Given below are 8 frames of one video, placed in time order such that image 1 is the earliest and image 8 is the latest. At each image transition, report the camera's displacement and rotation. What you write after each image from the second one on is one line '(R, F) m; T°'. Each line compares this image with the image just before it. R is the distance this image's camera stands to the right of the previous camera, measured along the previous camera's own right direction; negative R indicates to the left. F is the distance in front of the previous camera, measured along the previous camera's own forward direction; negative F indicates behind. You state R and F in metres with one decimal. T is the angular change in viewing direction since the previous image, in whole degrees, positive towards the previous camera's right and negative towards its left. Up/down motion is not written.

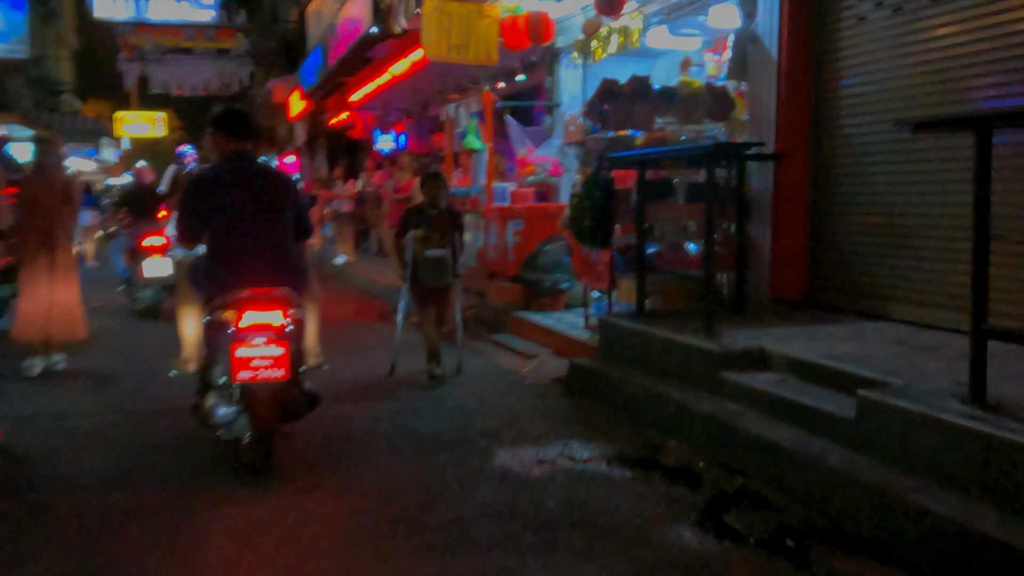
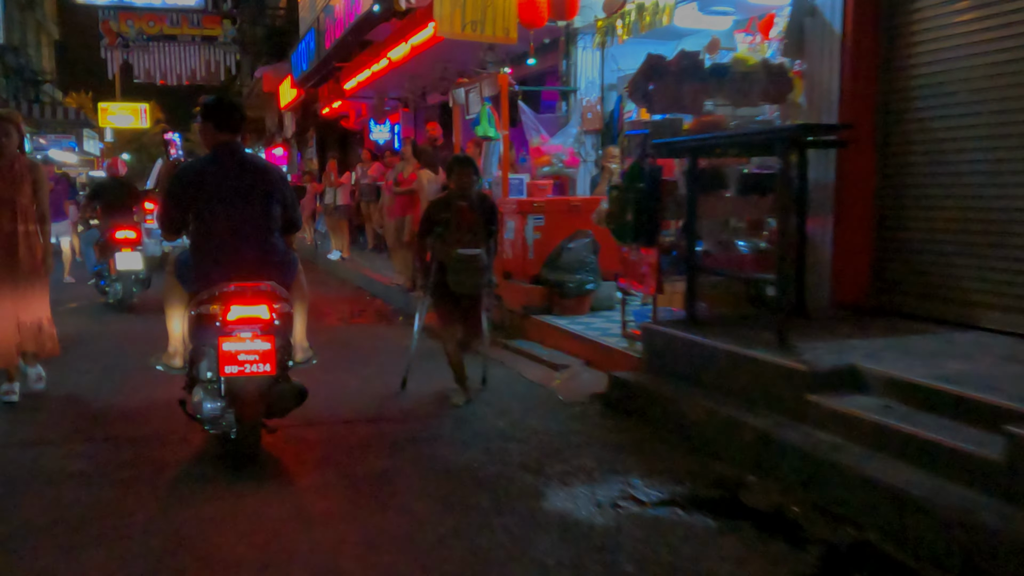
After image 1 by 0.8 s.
(-0.3, +0.8) m; +1°
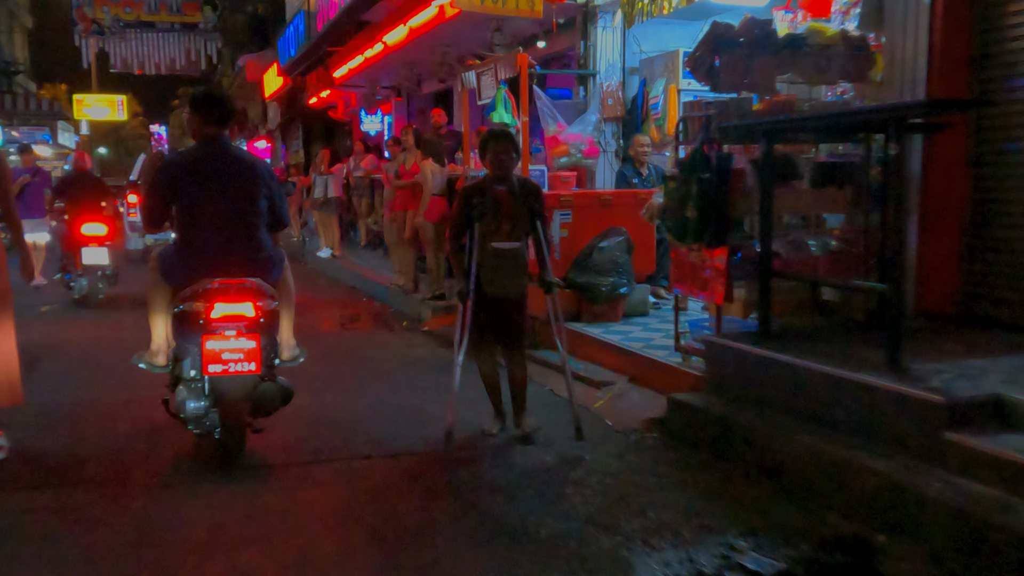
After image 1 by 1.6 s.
(-0.3, +0.9) m; +1°
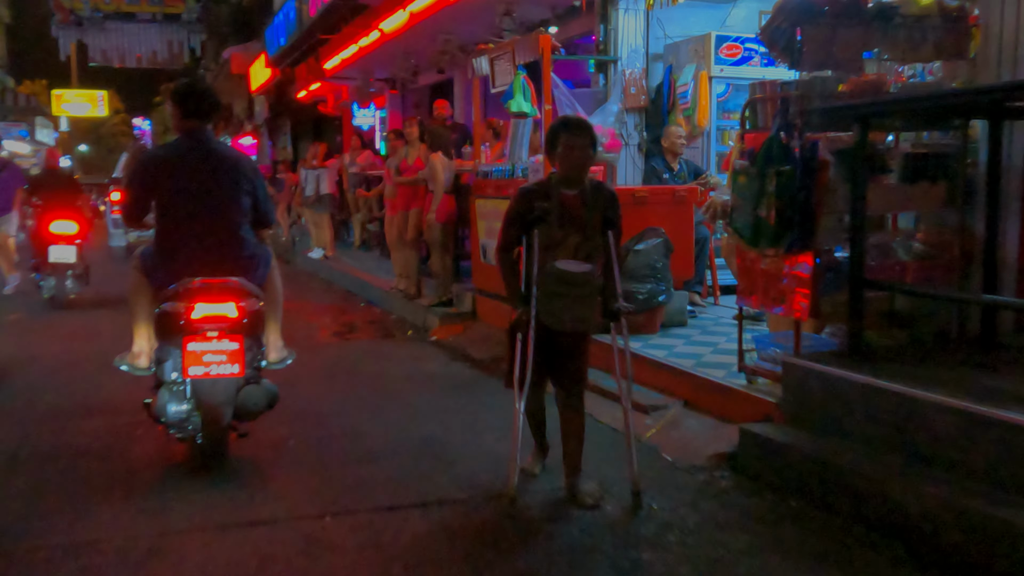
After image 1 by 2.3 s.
(-0.3, +0.8) m; +1°
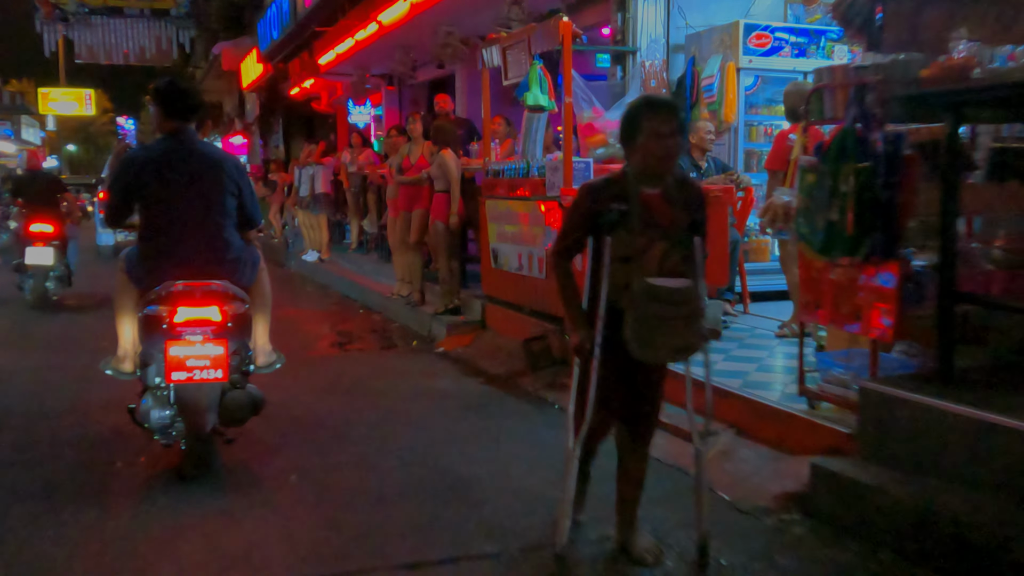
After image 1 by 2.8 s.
(-0.2, +0.6) m; +1°
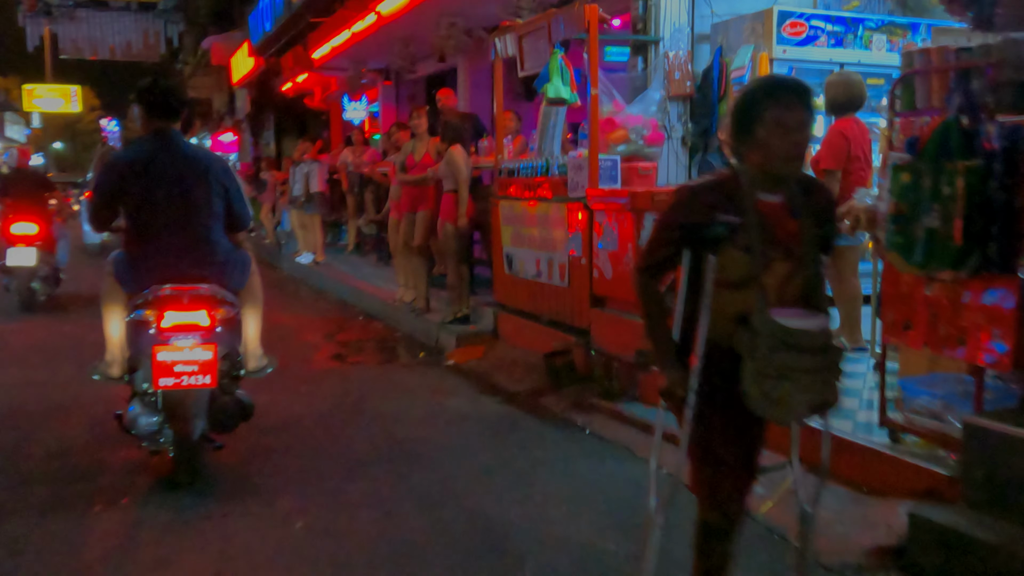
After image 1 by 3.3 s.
(-0.2, +0.6) m; +1°
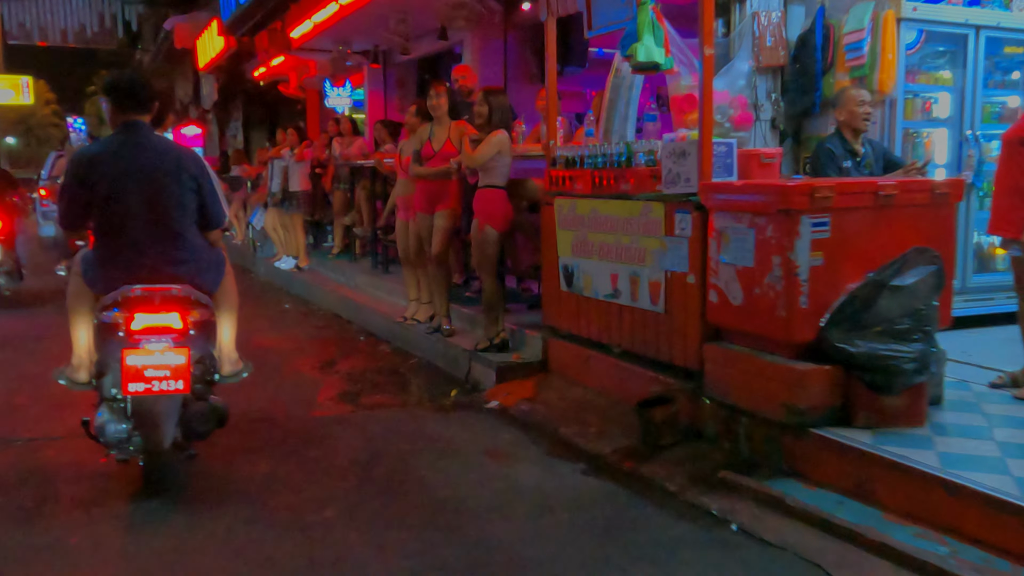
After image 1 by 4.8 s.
(-0.6, +1.6) m; +2°
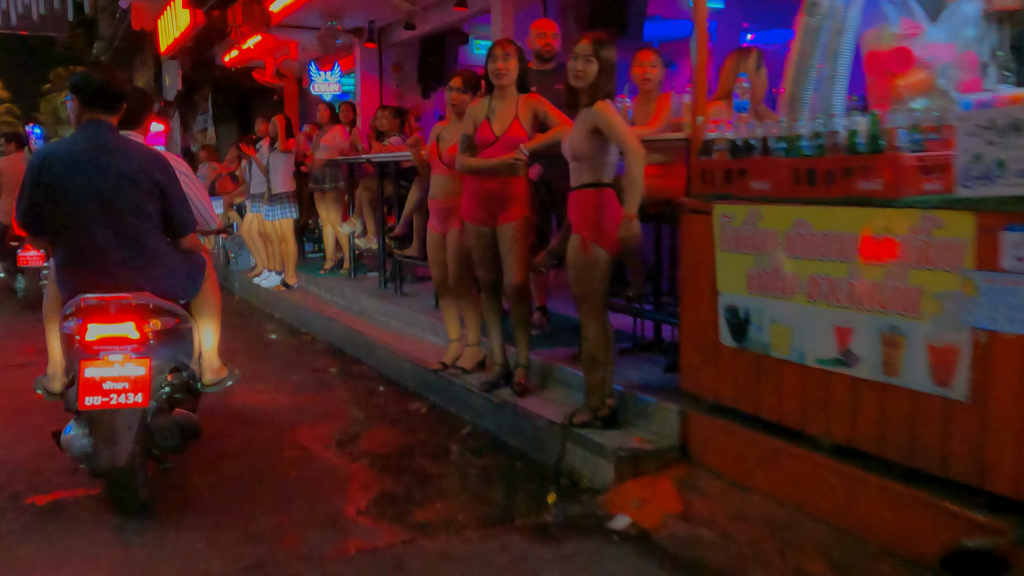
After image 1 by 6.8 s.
(-0.7, +2.0) m; +2°
